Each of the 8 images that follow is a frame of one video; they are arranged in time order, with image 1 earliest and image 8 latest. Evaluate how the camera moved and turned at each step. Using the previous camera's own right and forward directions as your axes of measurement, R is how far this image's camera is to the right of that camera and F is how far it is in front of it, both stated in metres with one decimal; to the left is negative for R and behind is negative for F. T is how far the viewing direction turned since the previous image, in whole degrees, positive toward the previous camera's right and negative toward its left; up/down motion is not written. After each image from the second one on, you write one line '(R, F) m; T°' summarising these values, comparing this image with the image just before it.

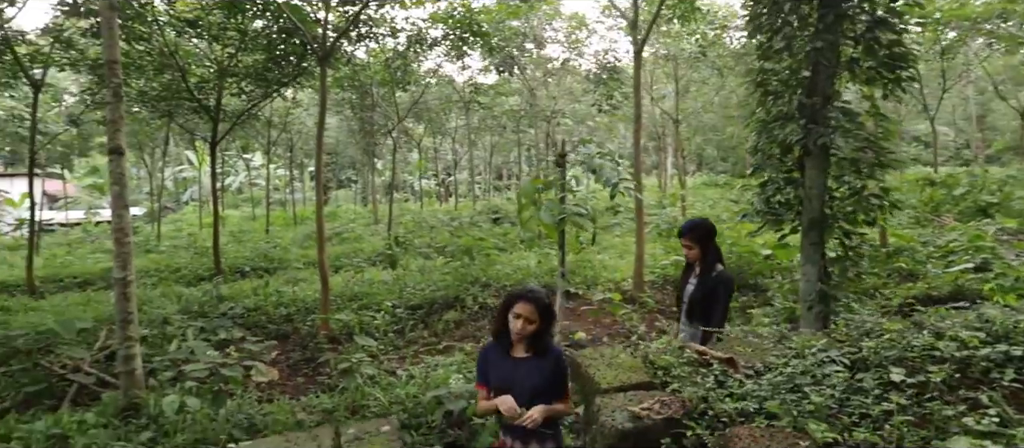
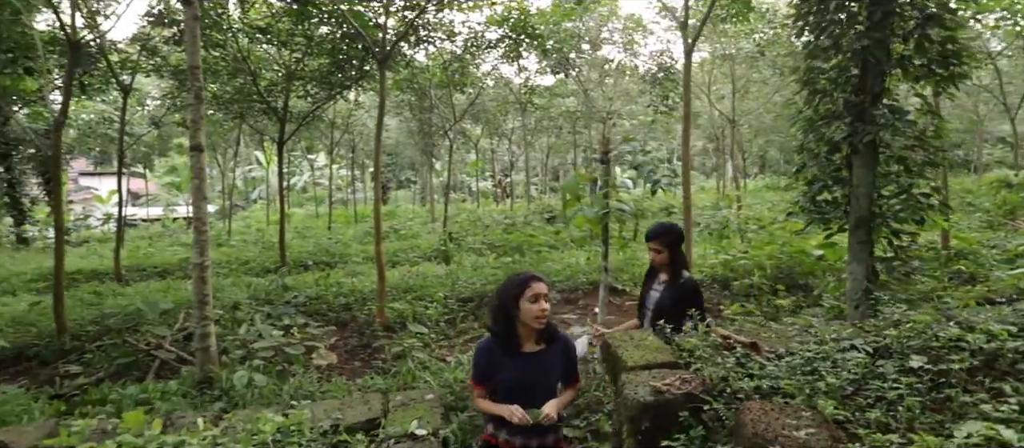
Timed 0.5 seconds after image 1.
(+0.1, -0.2) m; -5°
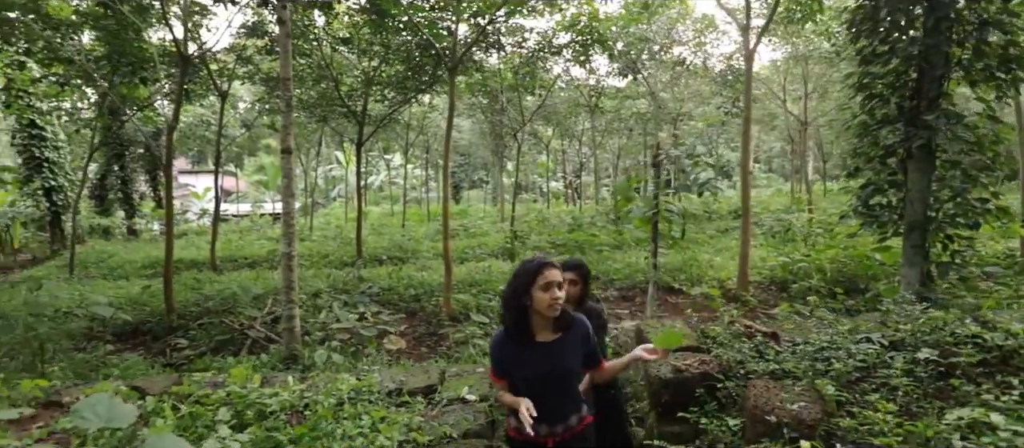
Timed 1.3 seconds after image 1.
(+0.1, -0.4) m; -6°
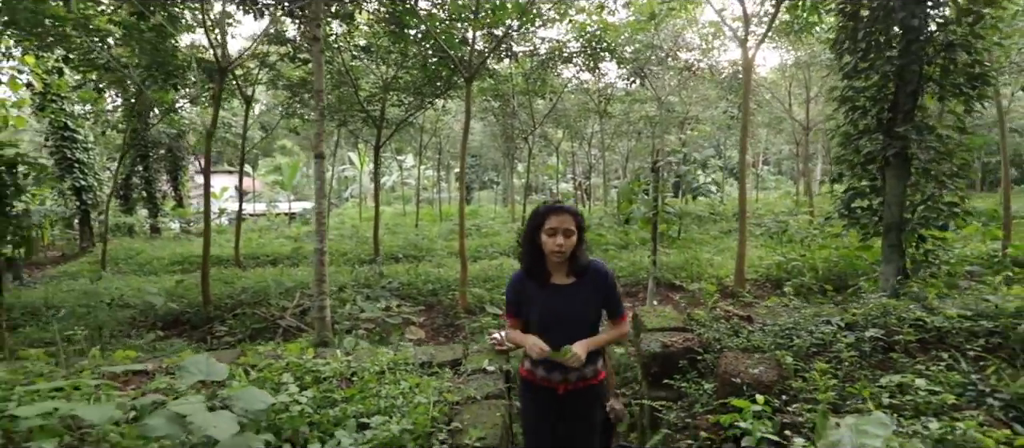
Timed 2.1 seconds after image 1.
(0.0, -0.6) m; -1°
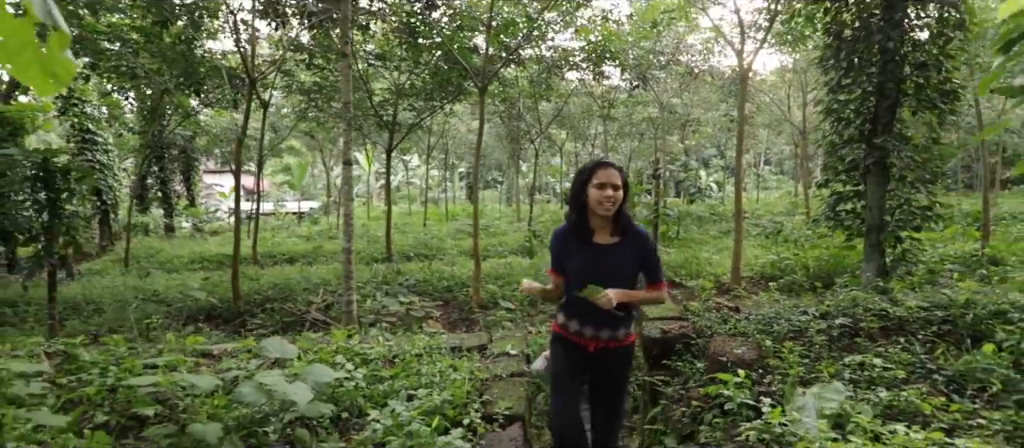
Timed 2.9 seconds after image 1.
(-0.1, -0.6) m; 0°
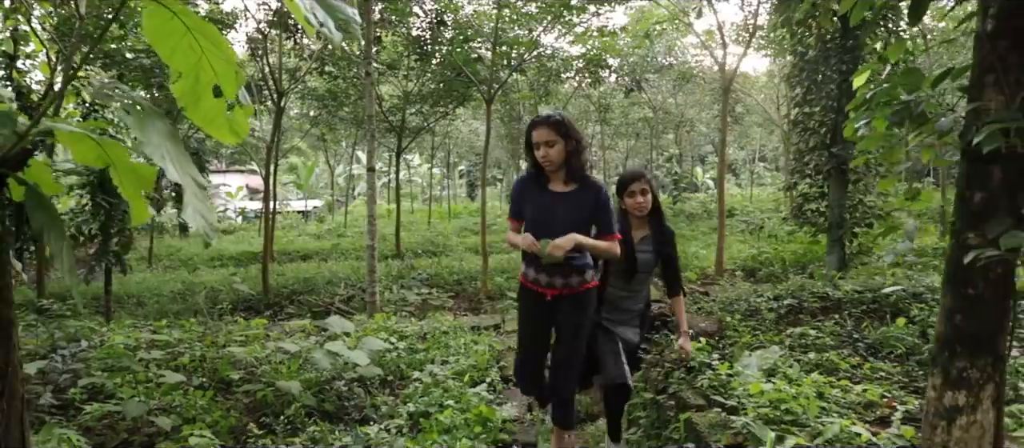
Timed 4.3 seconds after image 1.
(-0.1, -0.9) m; 0°
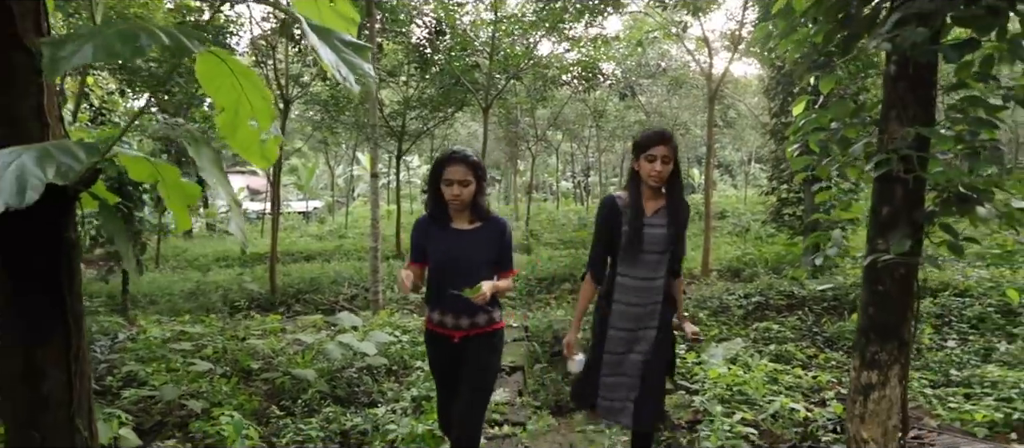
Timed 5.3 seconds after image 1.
(0.0, -0.5) m; 0°
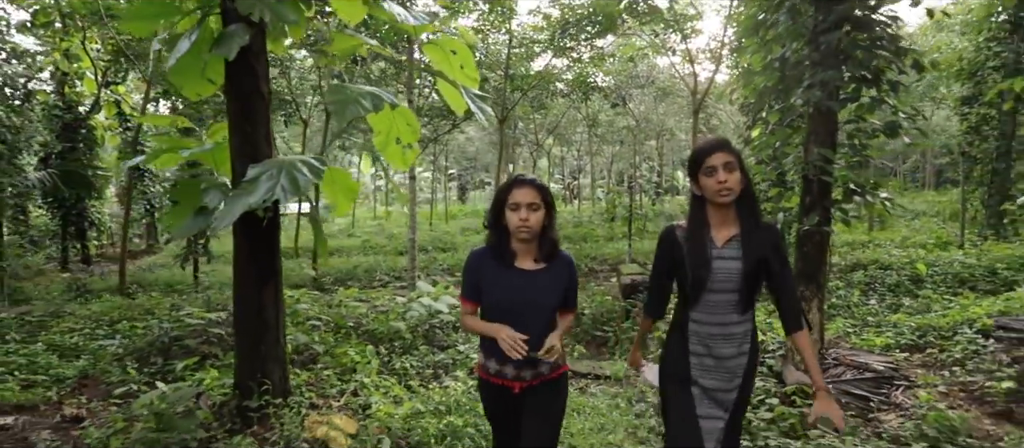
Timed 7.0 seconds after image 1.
(-0.5, -1.5) m; +1°
